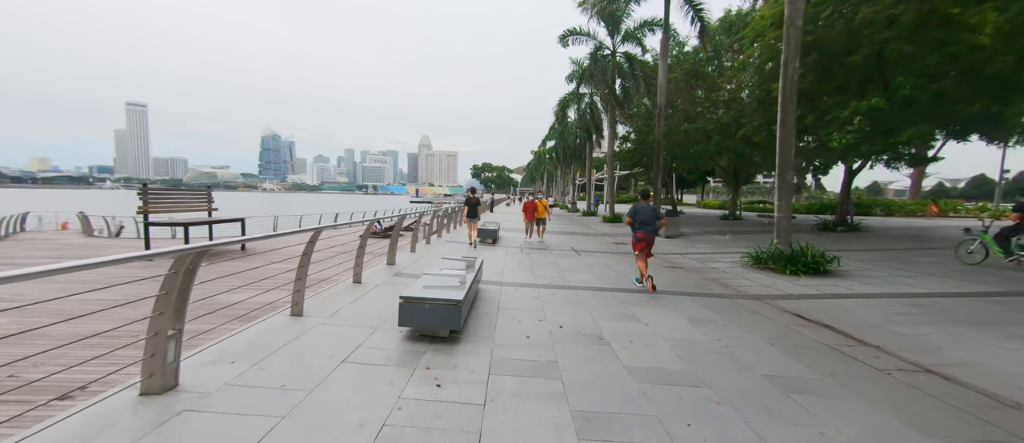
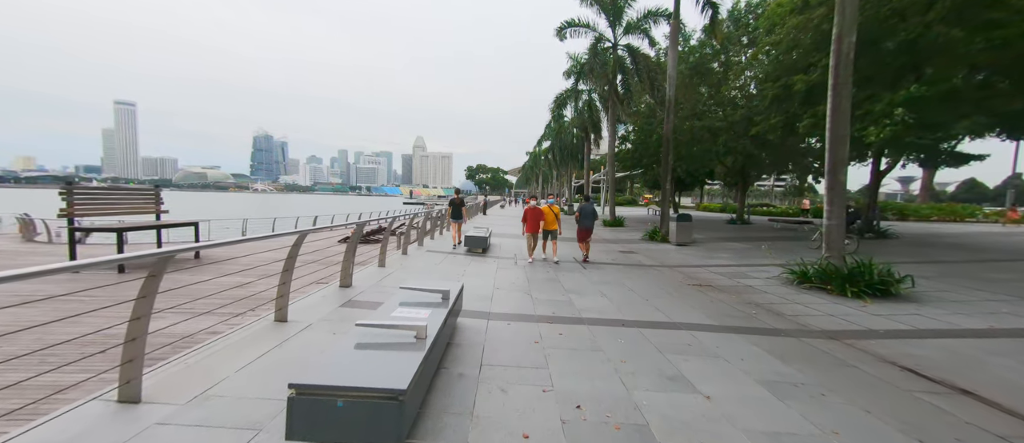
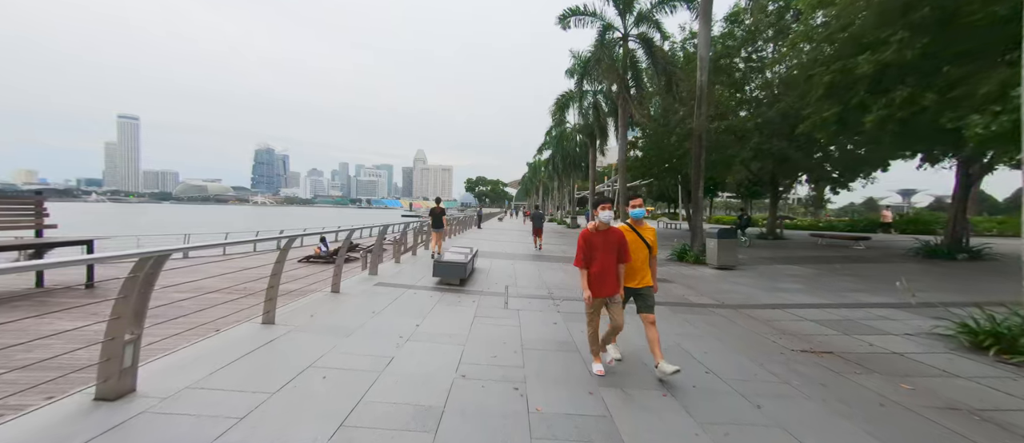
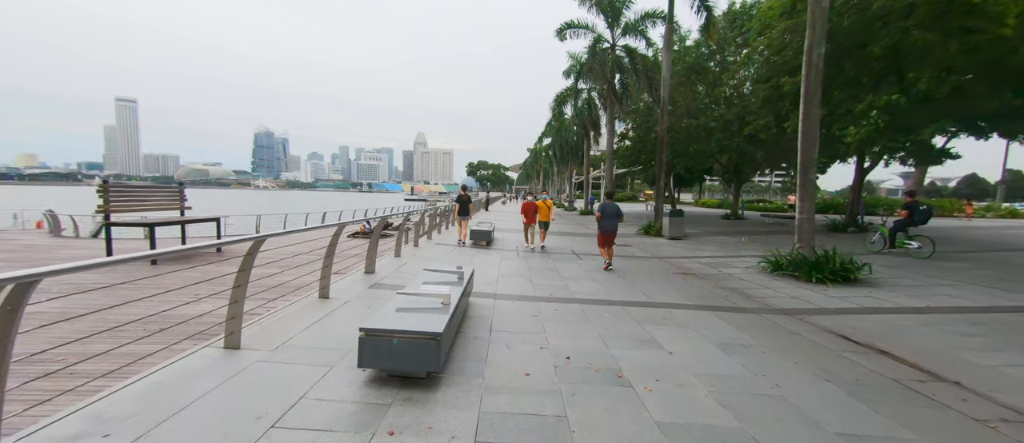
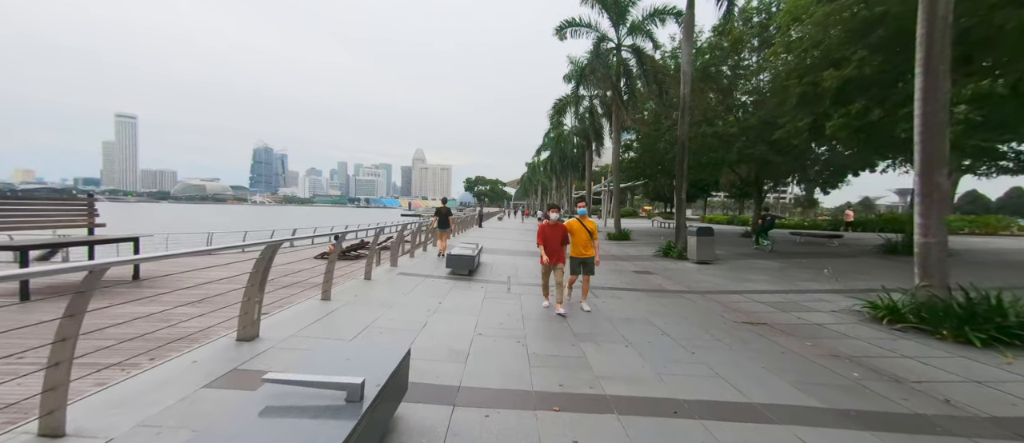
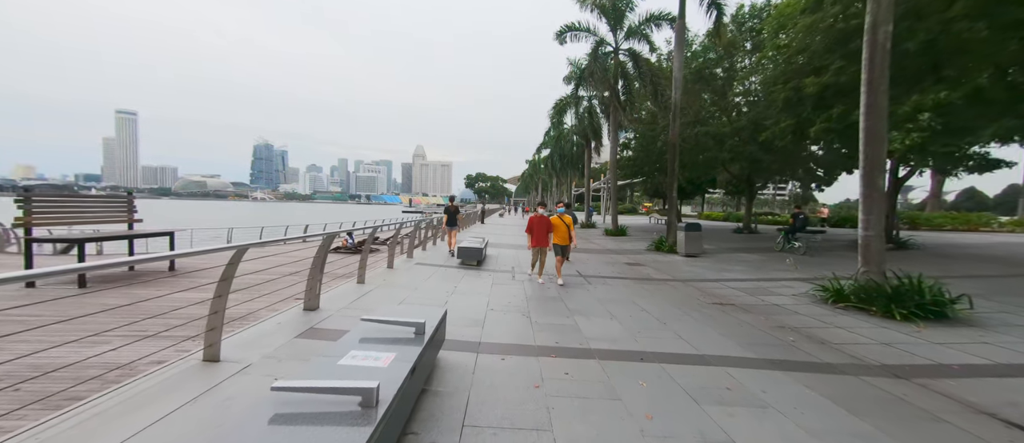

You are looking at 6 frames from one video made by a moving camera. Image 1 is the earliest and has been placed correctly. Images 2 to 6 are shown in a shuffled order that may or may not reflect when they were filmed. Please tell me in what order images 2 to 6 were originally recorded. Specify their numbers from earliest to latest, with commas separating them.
4, 2, 6, 5, 3
